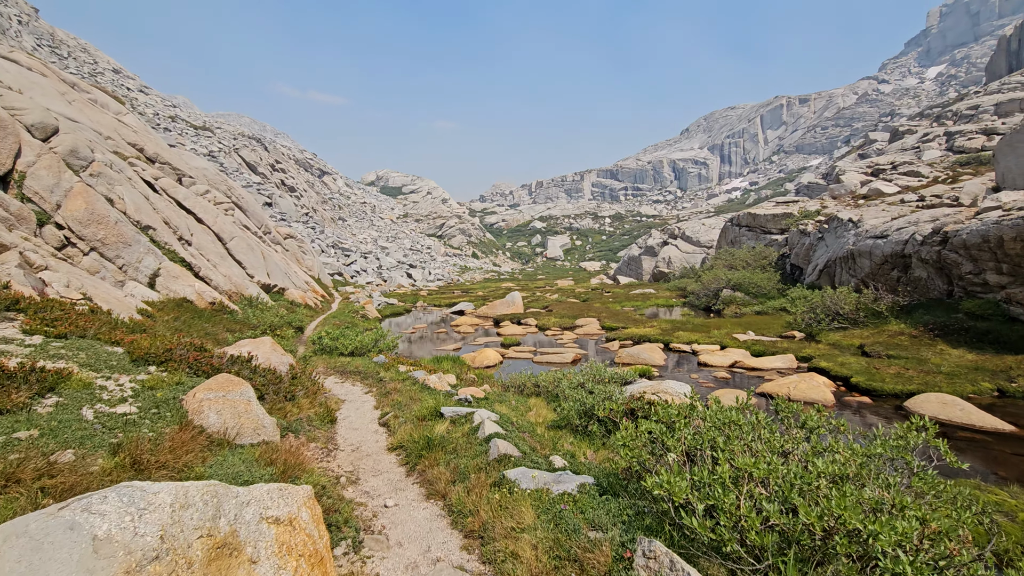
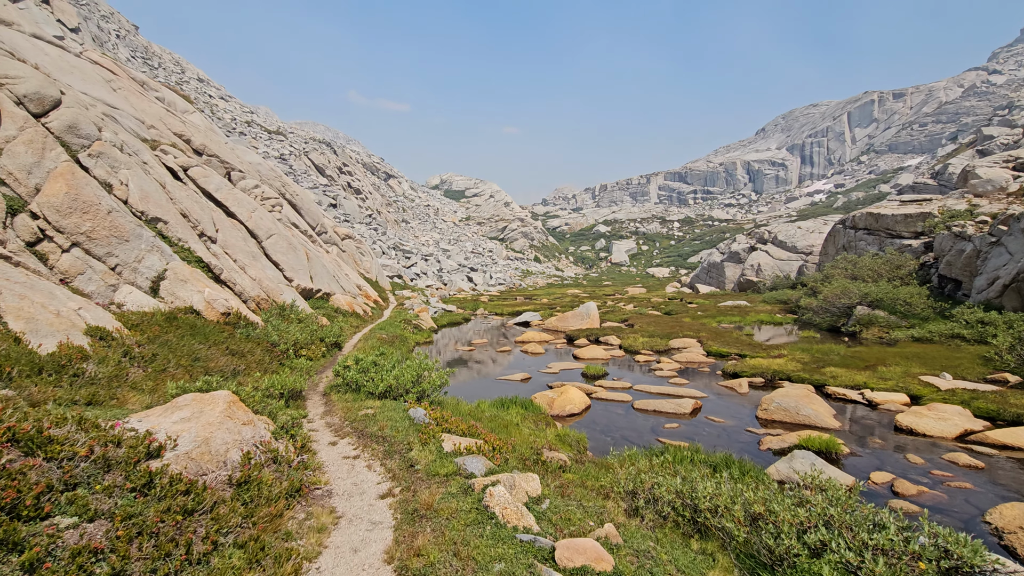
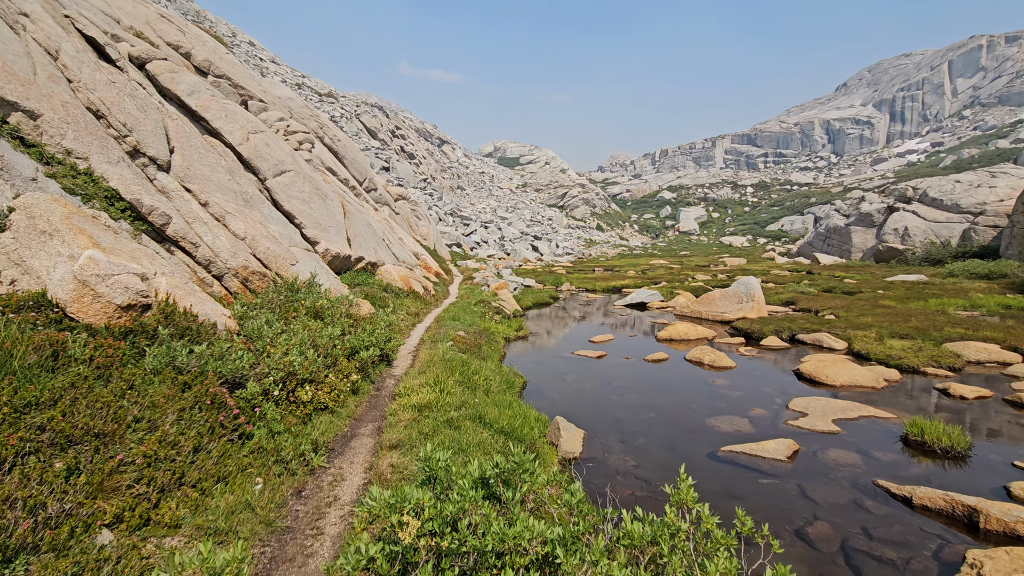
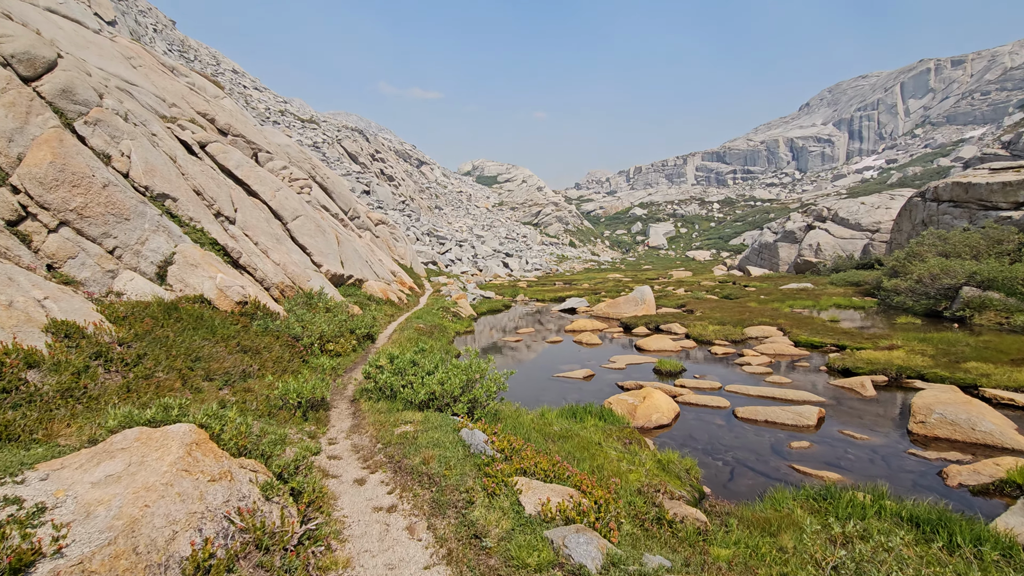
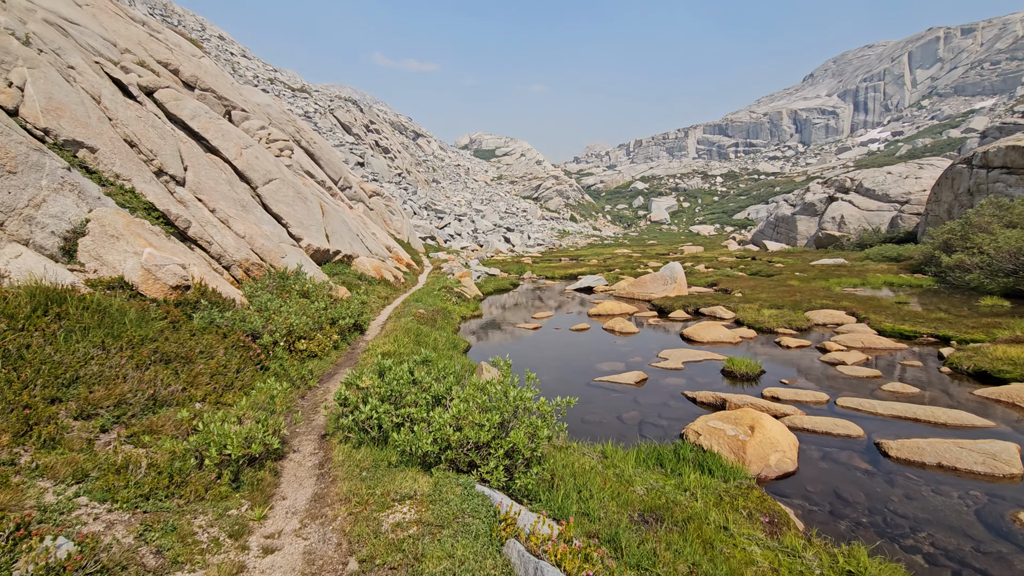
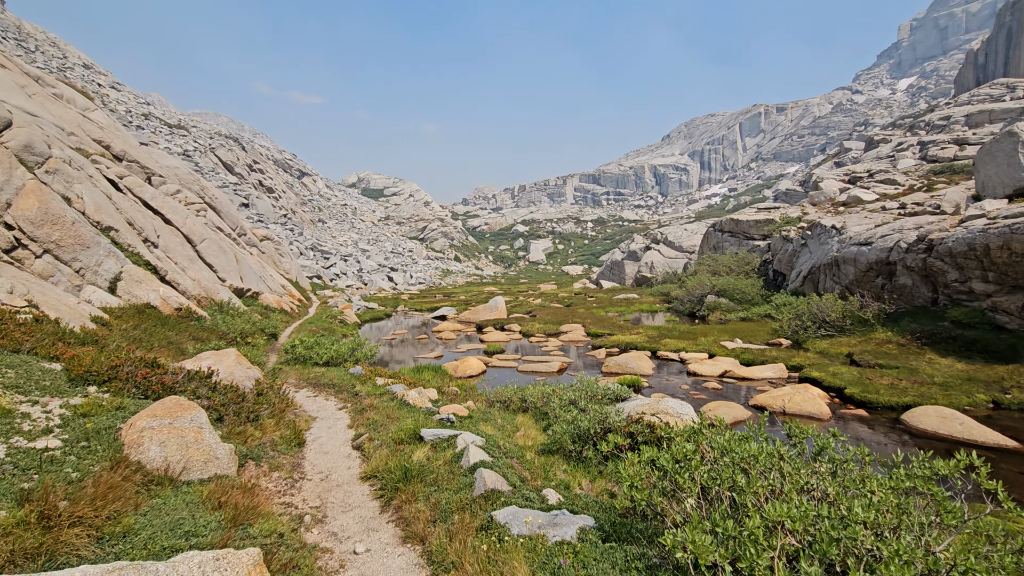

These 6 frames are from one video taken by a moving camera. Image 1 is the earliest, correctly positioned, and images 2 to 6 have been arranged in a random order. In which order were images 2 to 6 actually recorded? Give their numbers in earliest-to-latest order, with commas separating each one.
6, 2, 4, 5, 3
